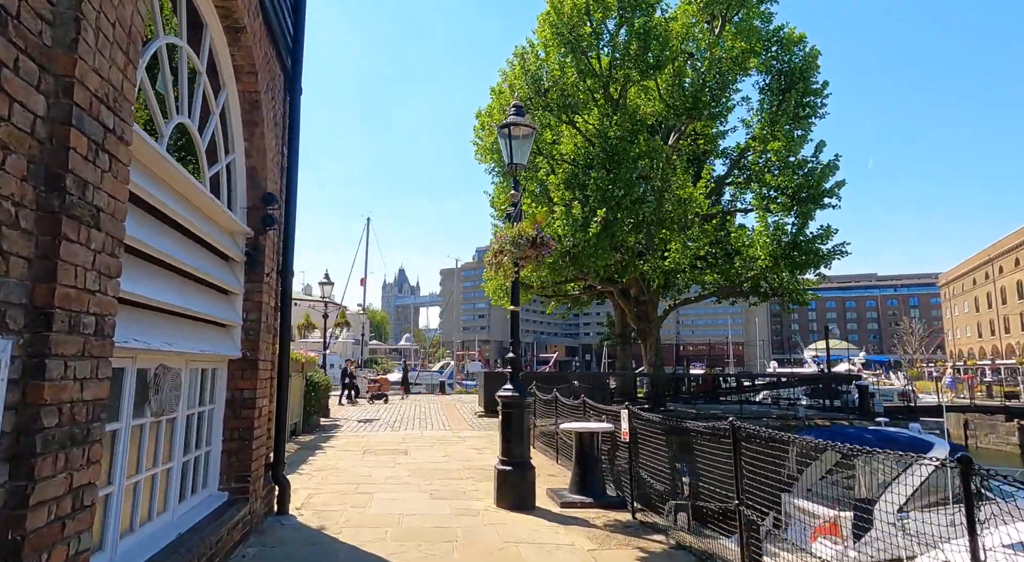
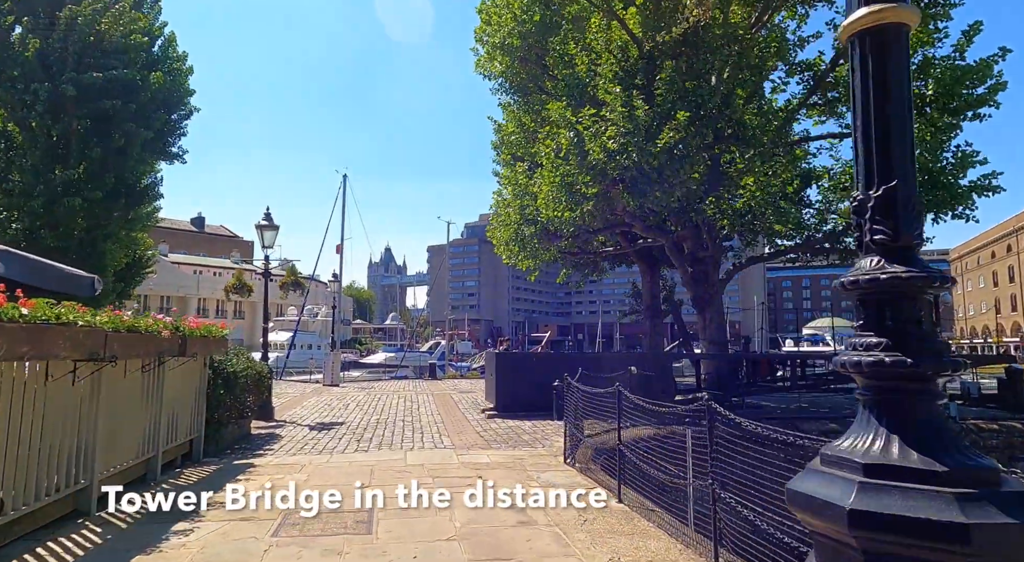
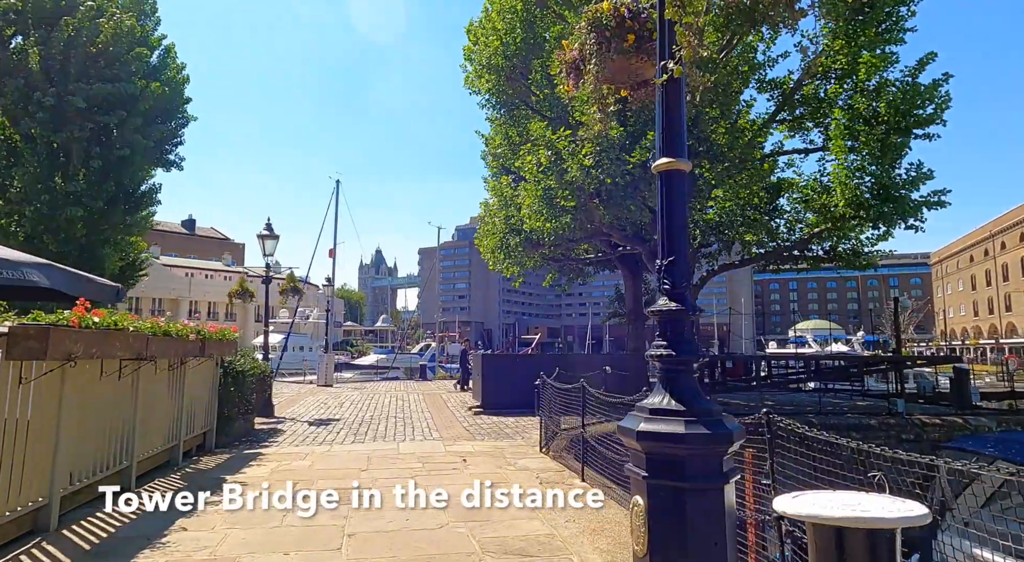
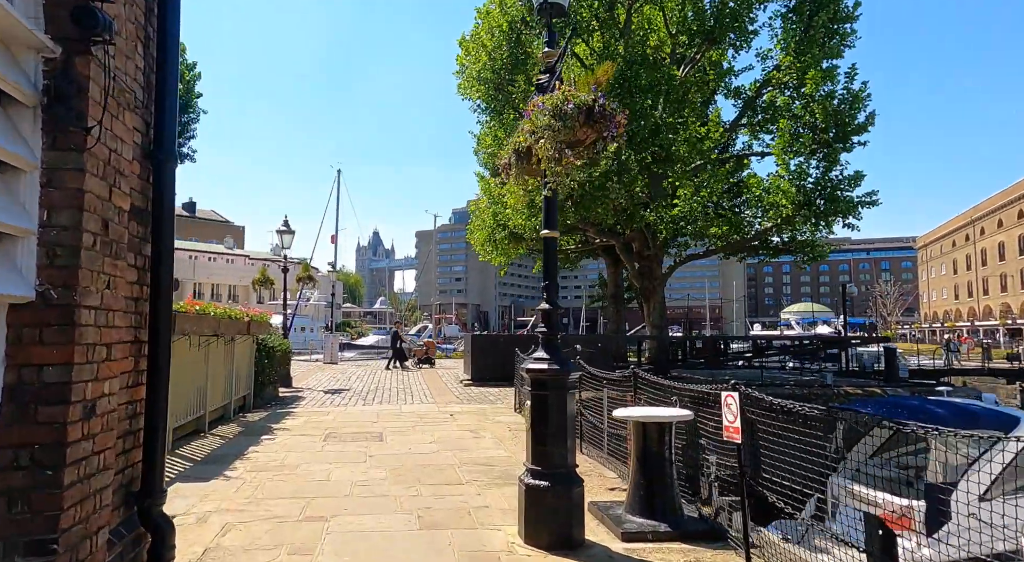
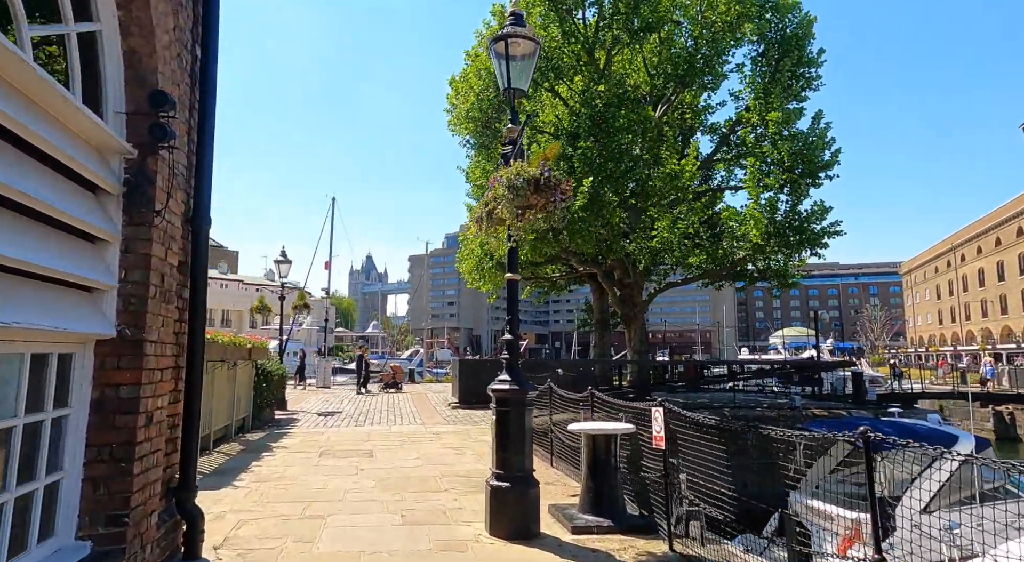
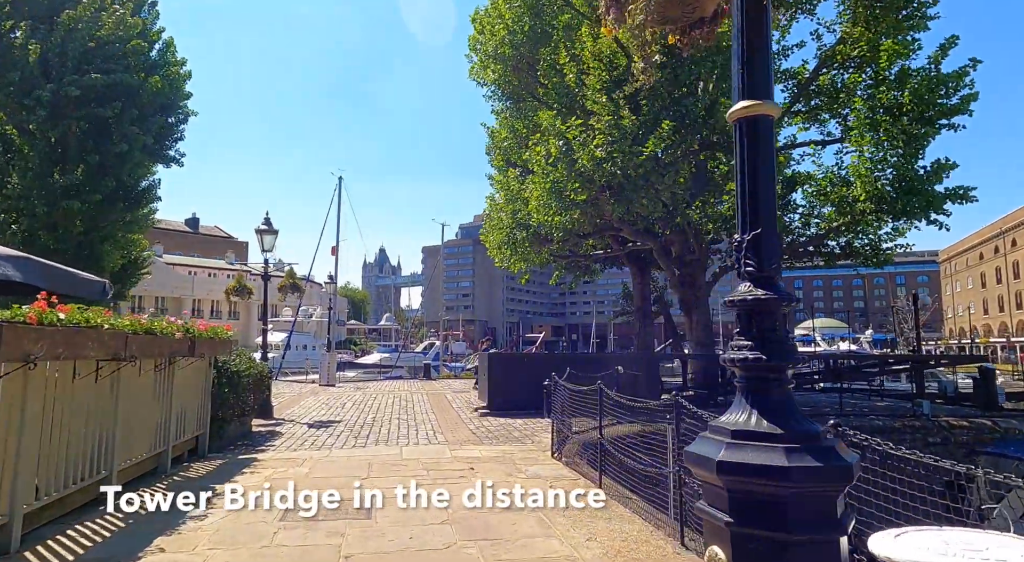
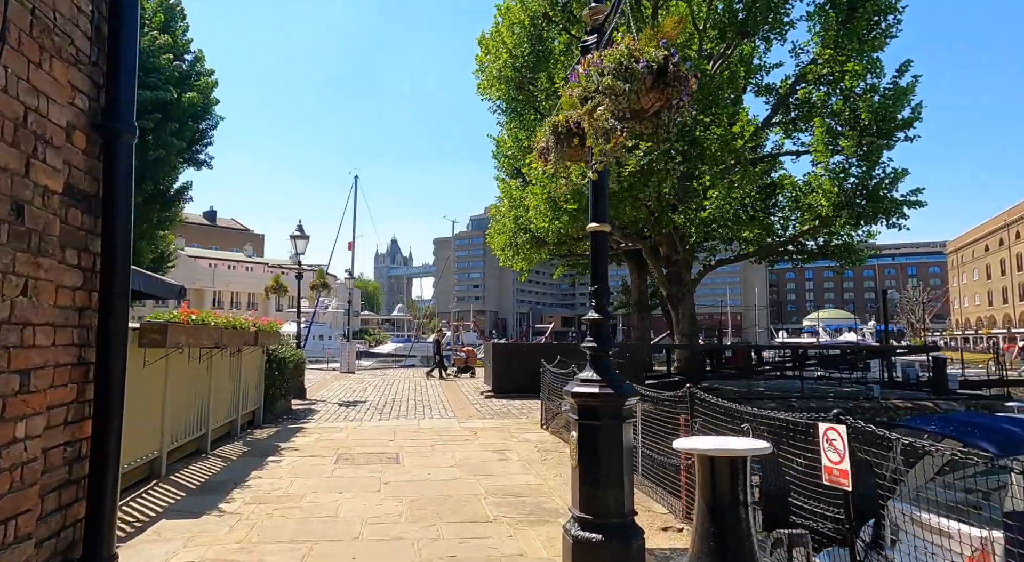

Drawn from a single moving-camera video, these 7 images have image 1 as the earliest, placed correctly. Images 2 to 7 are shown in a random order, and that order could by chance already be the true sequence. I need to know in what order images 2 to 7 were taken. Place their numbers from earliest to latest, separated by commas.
5, 4, 7, 3, 6, 2
